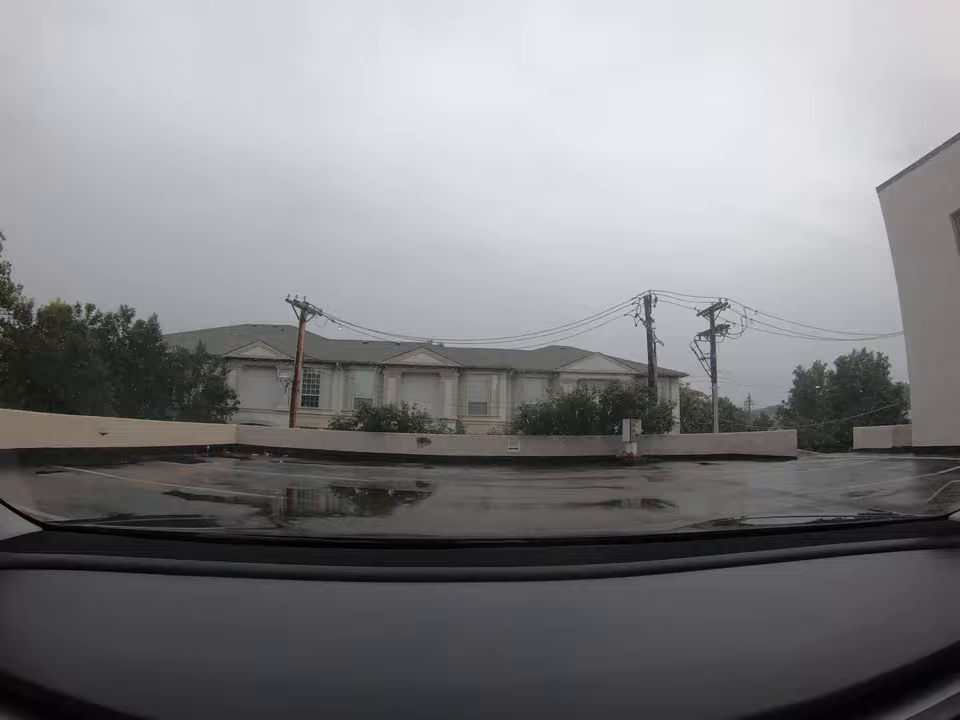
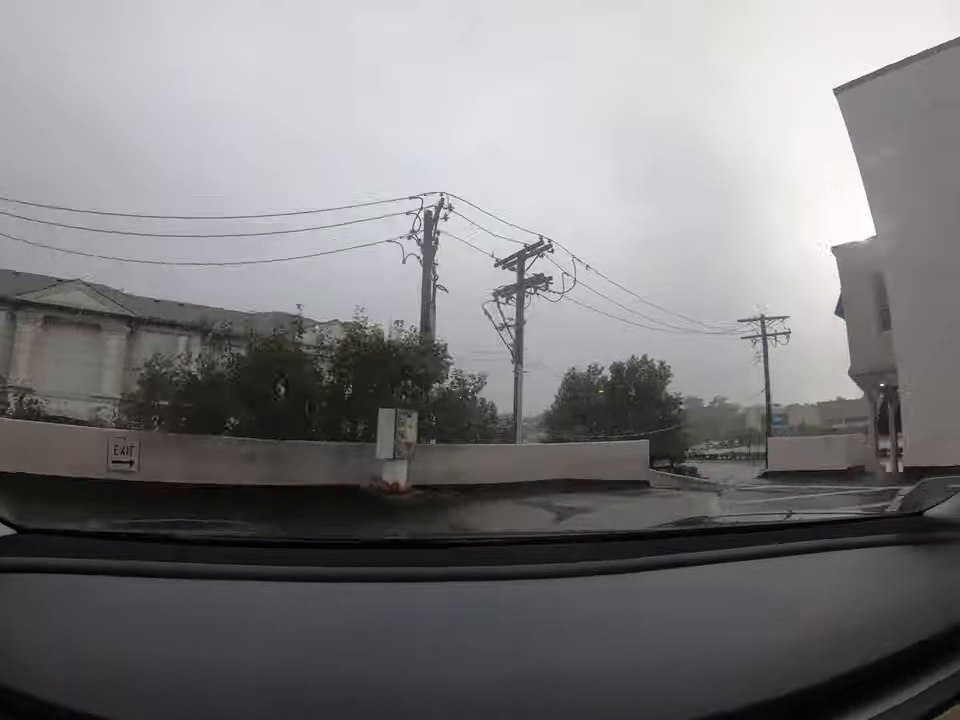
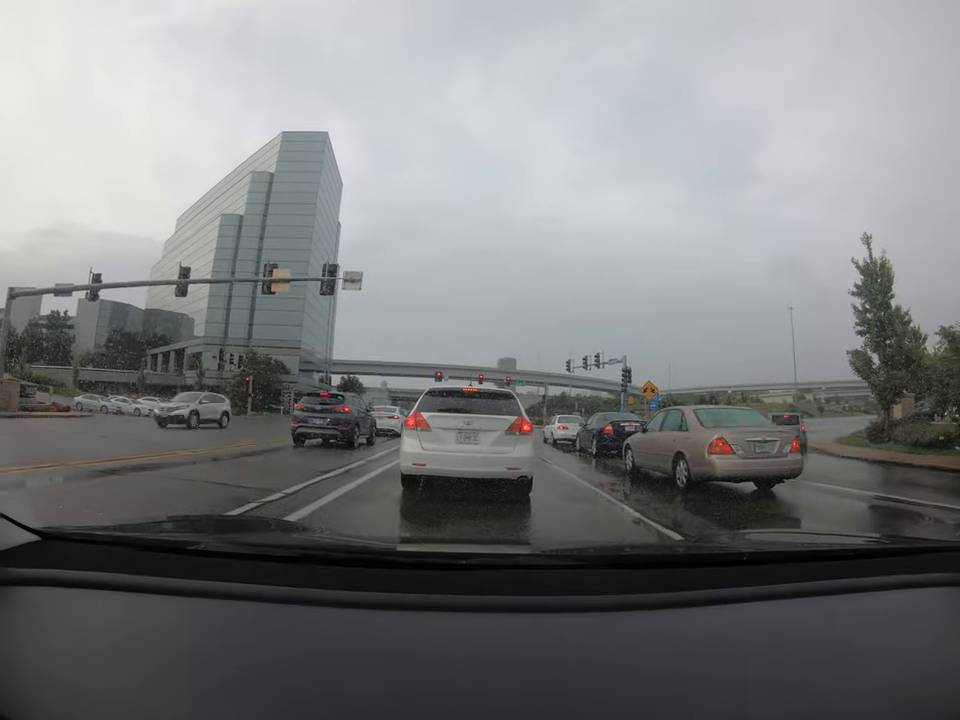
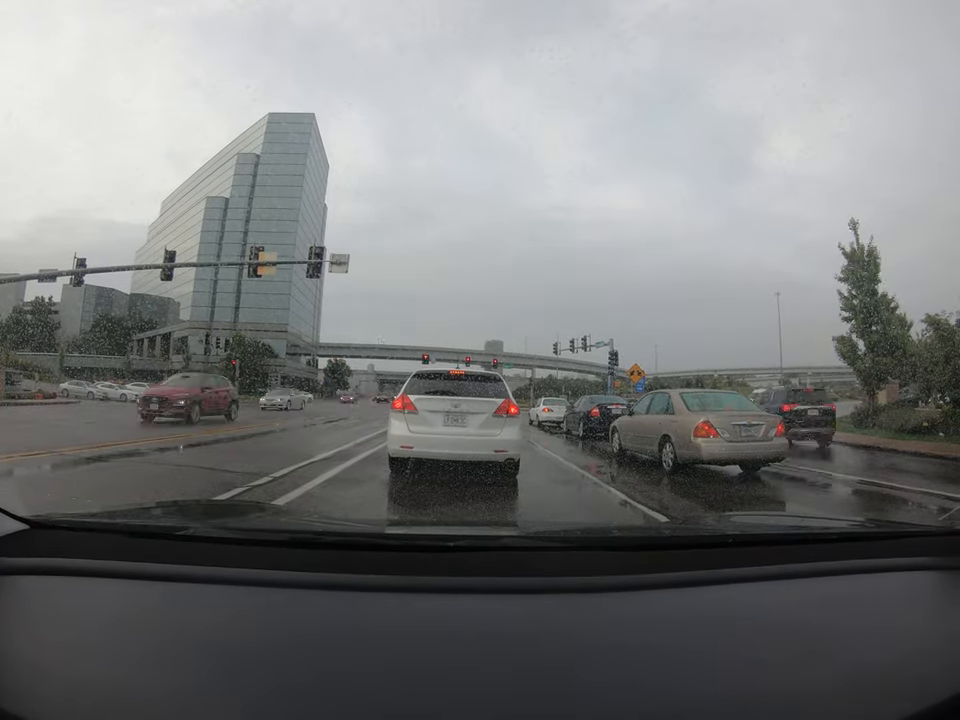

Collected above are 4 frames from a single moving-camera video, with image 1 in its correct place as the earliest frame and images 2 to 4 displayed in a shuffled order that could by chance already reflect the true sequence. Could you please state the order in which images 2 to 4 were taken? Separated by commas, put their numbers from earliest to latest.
2, 3, 4
